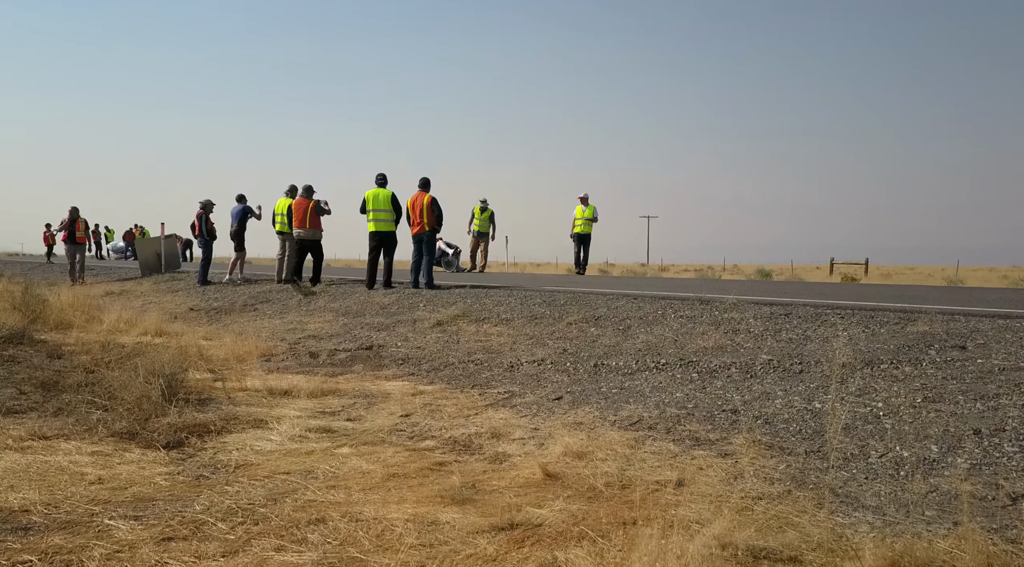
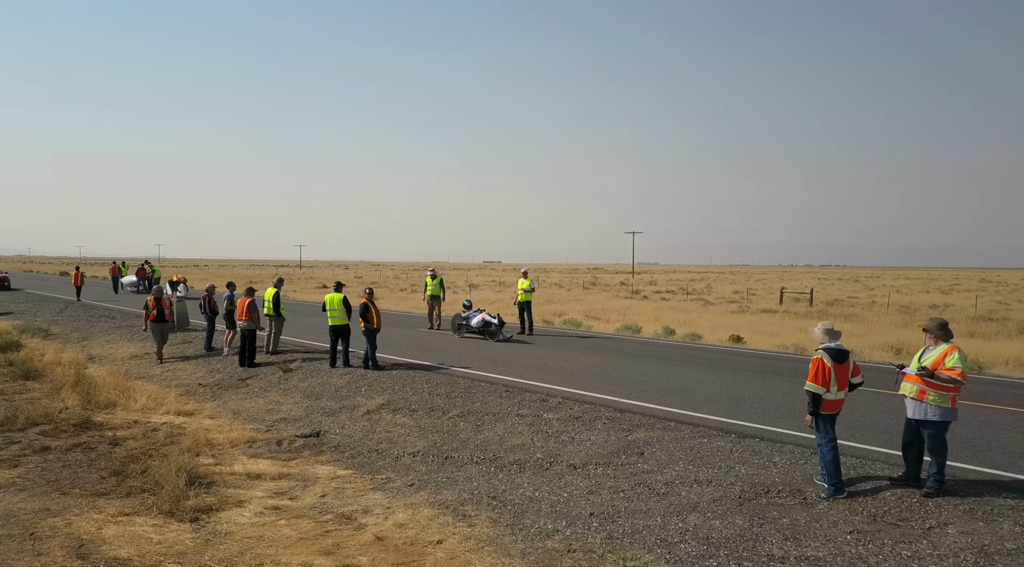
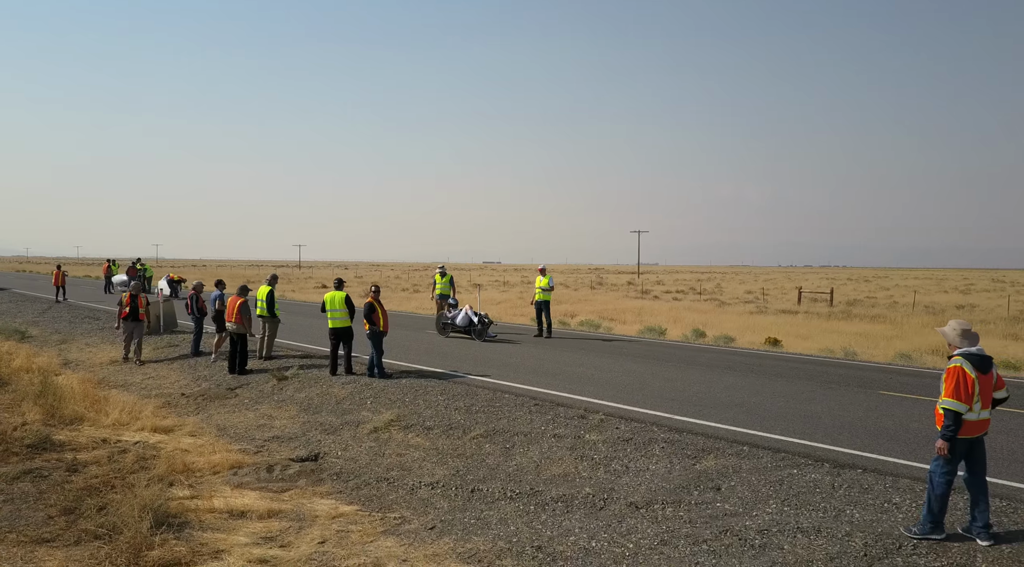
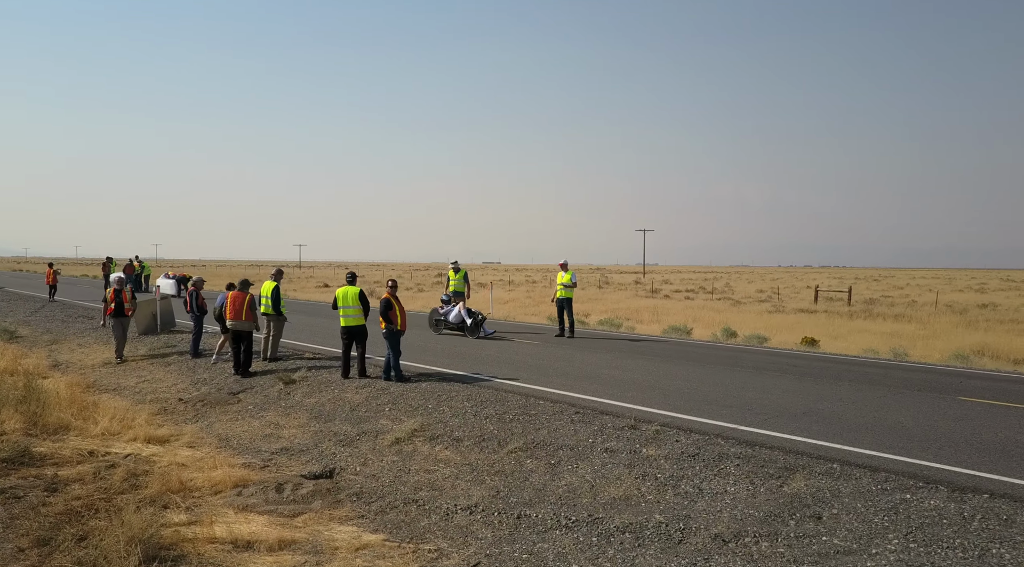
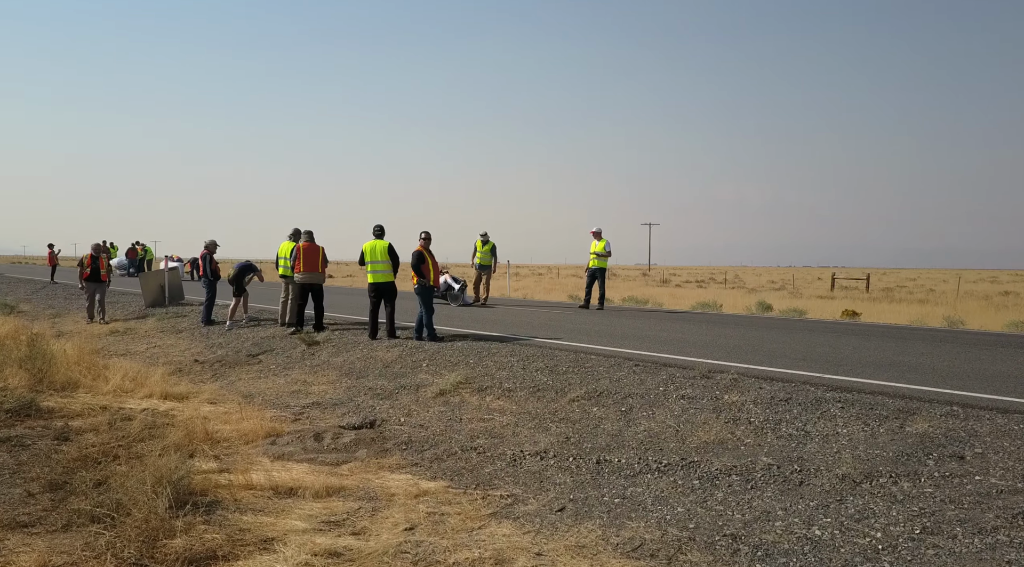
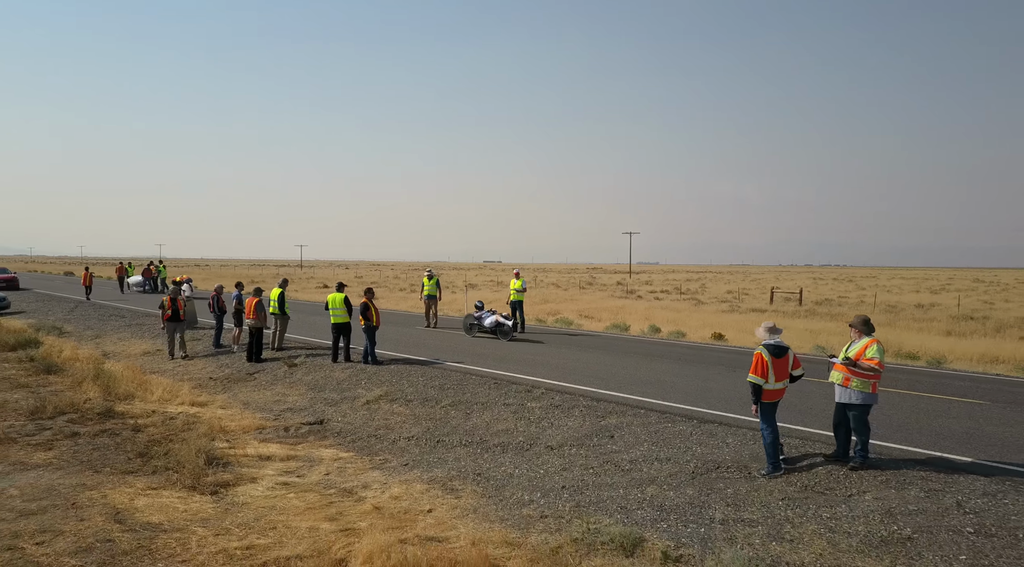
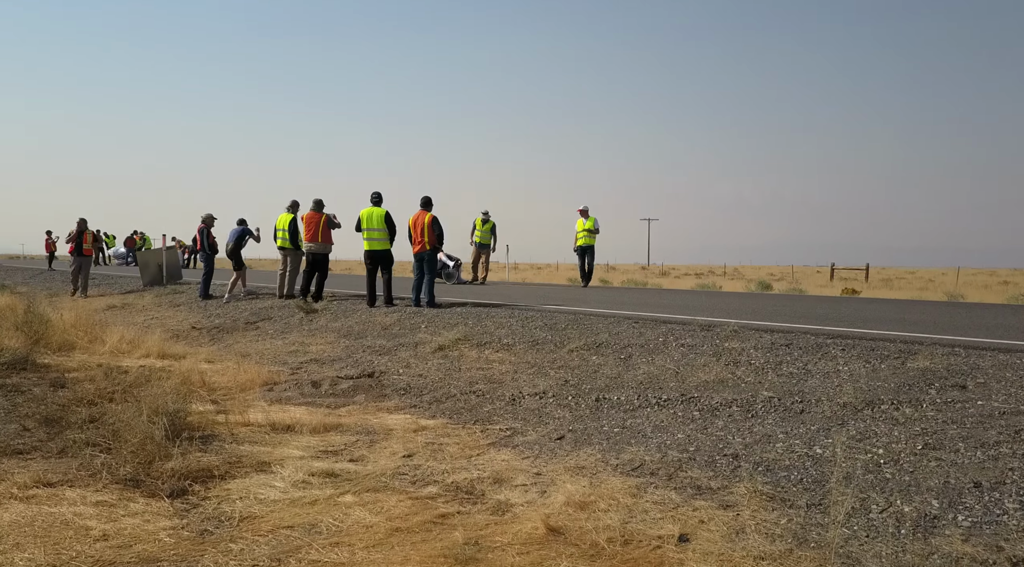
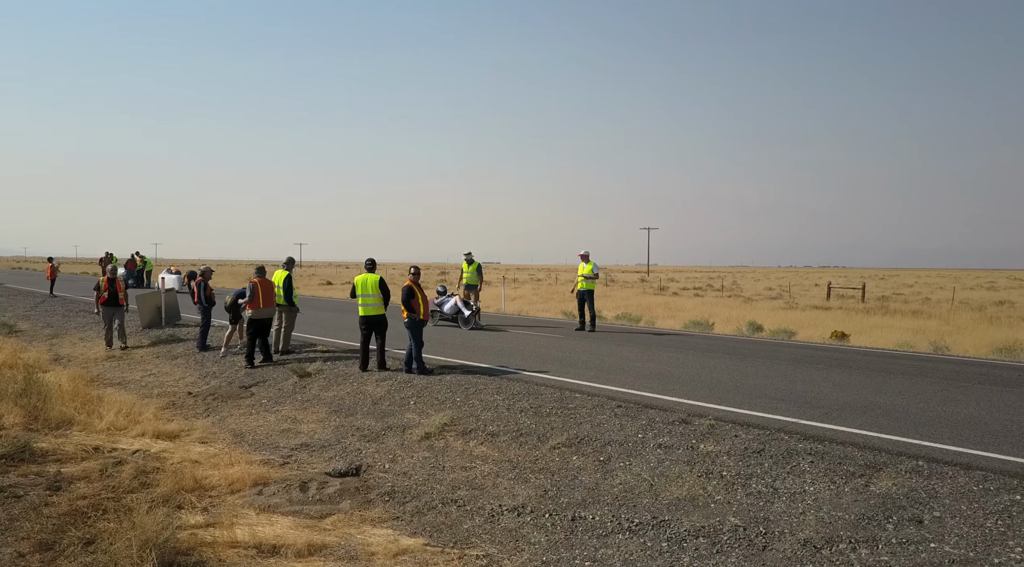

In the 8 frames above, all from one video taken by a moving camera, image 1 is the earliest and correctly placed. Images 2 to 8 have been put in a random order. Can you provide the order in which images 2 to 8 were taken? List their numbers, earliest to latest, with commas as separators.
7, 5, 8, 4, 3, 2, 6
